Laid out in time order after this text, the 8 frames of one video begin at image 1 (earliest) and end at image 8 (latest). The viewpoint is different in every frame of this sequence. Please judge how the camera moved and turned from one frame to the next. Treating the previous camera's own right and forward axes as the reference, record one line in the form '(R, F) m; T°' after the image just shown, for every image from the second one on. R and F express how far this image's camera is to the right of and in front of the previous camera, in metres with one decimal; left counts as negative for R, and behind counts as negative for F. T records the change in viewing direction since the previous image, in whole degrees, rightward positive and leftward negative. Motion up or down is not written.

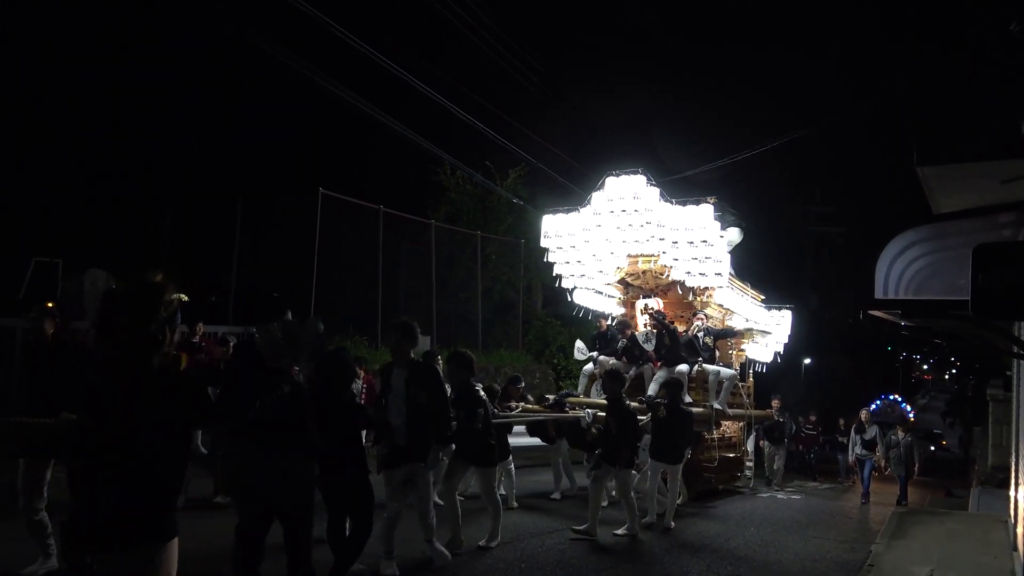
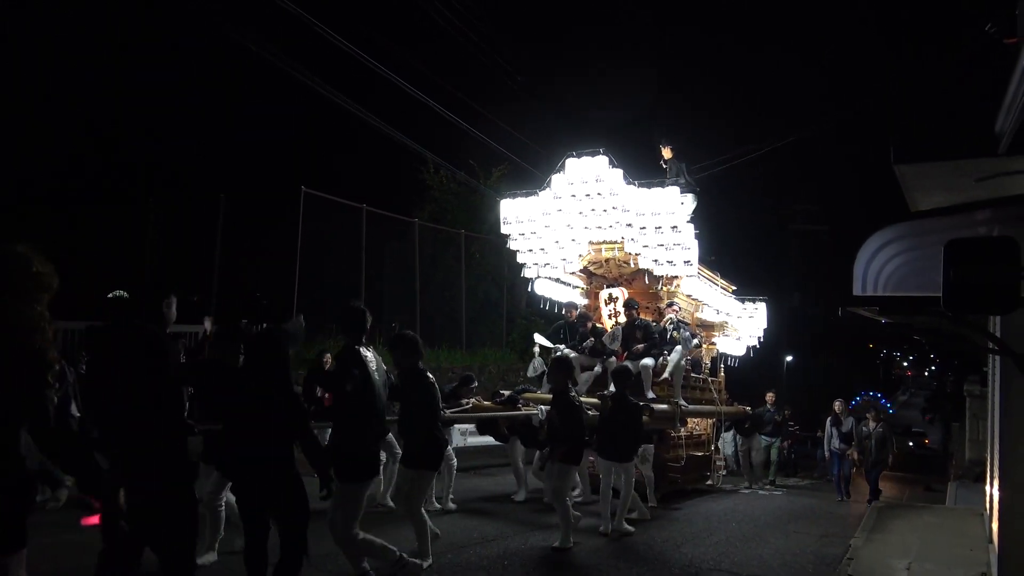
(+0.2, +0.2) m; +1°
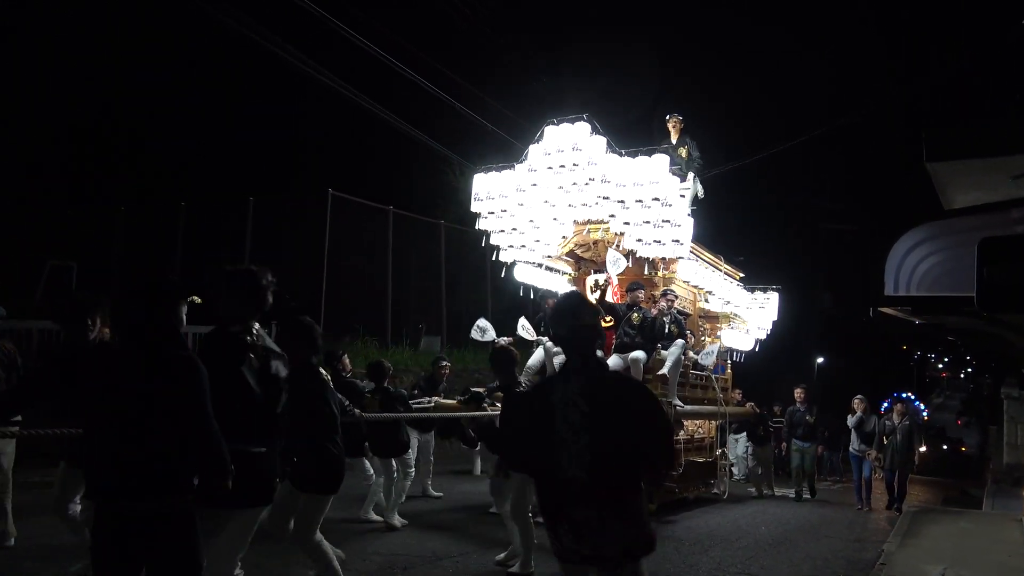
(+0.6, +1.2) m; -2°
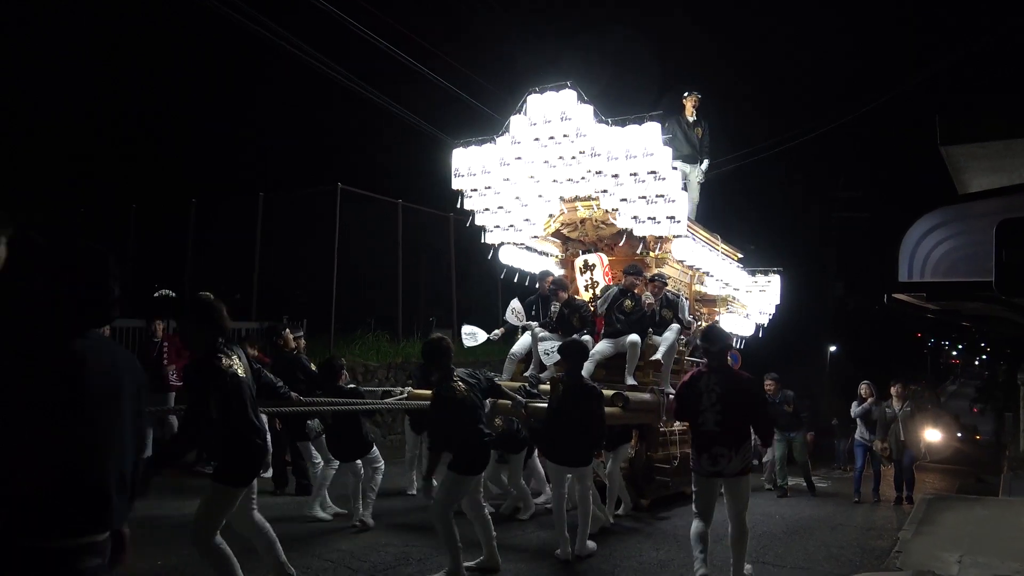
(+0.3, +0.6) m; -1°
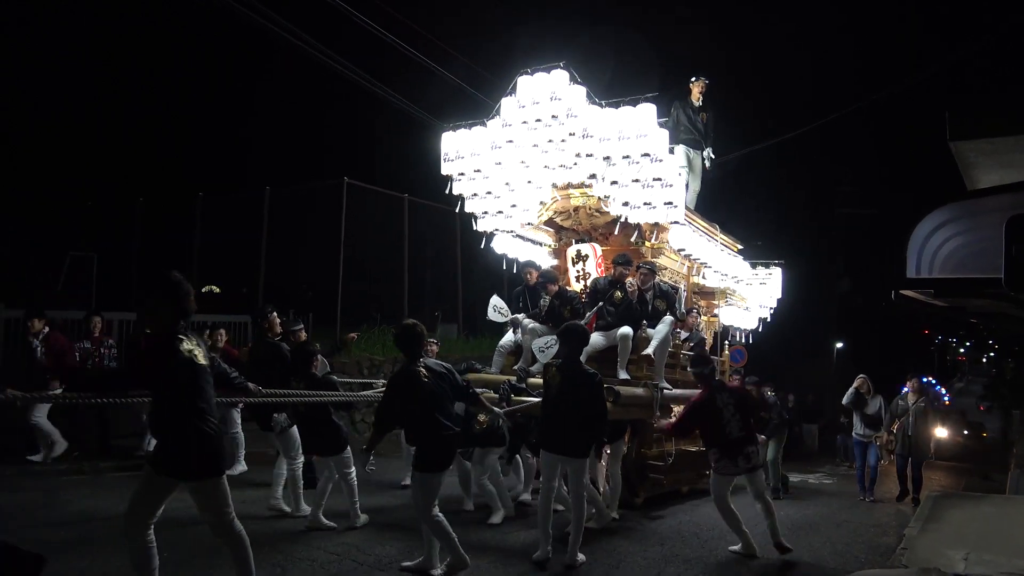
(+0.2, +0.3) m; 0°
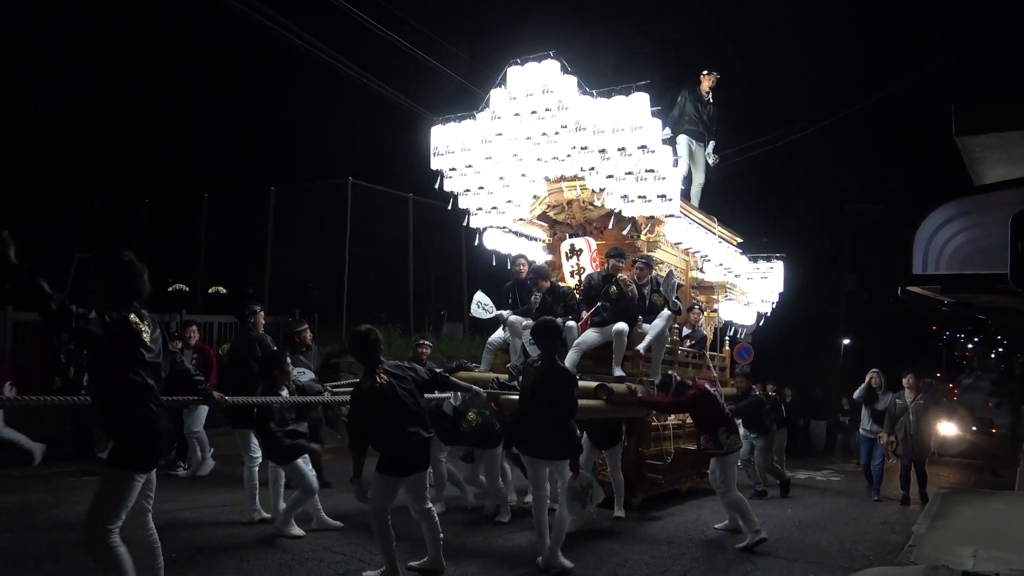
(+0.1, +0.2) m; 0°
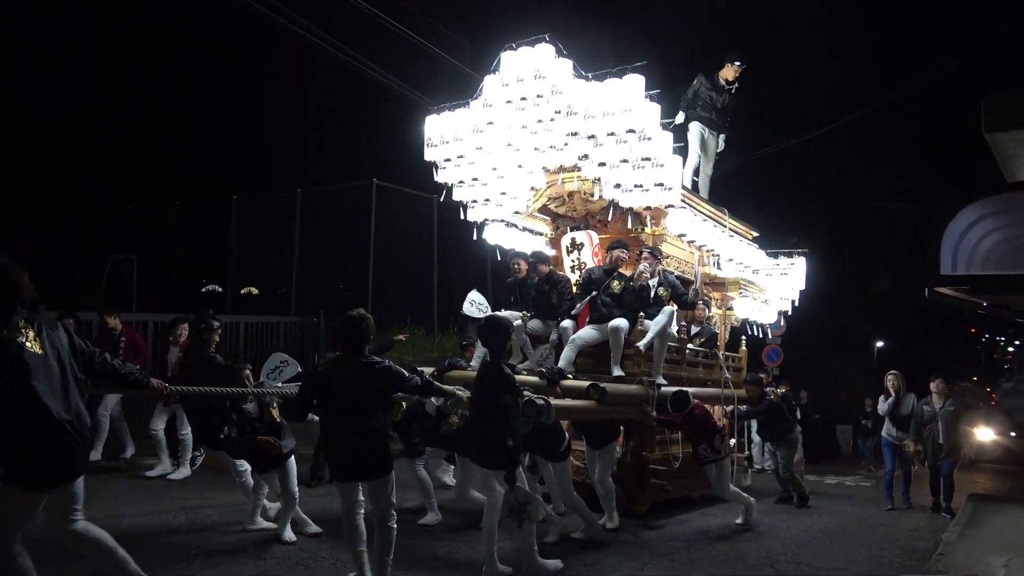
(+0.3, +0.4) m; -2°
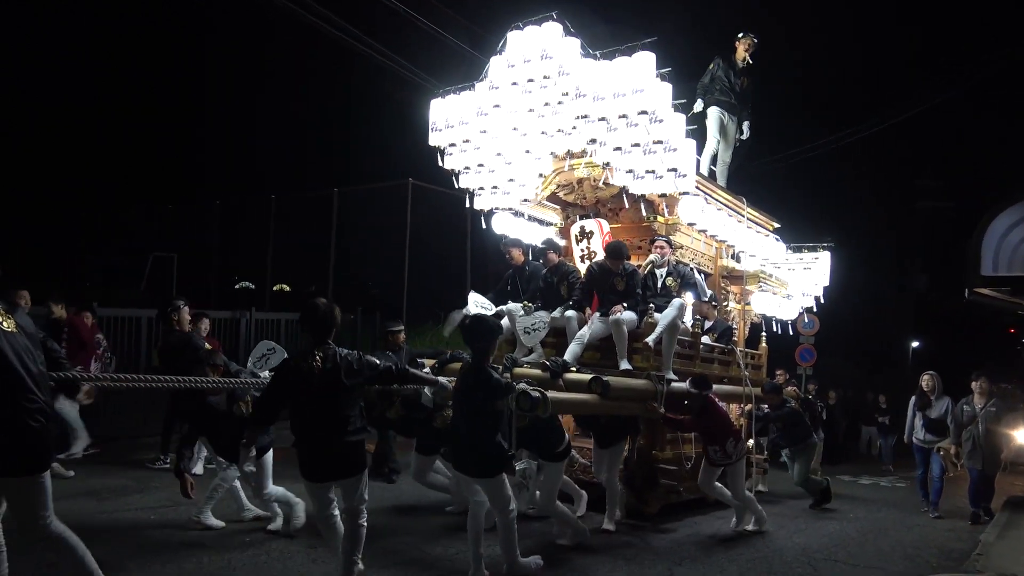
(+0.2, +0.3) m; -2°
